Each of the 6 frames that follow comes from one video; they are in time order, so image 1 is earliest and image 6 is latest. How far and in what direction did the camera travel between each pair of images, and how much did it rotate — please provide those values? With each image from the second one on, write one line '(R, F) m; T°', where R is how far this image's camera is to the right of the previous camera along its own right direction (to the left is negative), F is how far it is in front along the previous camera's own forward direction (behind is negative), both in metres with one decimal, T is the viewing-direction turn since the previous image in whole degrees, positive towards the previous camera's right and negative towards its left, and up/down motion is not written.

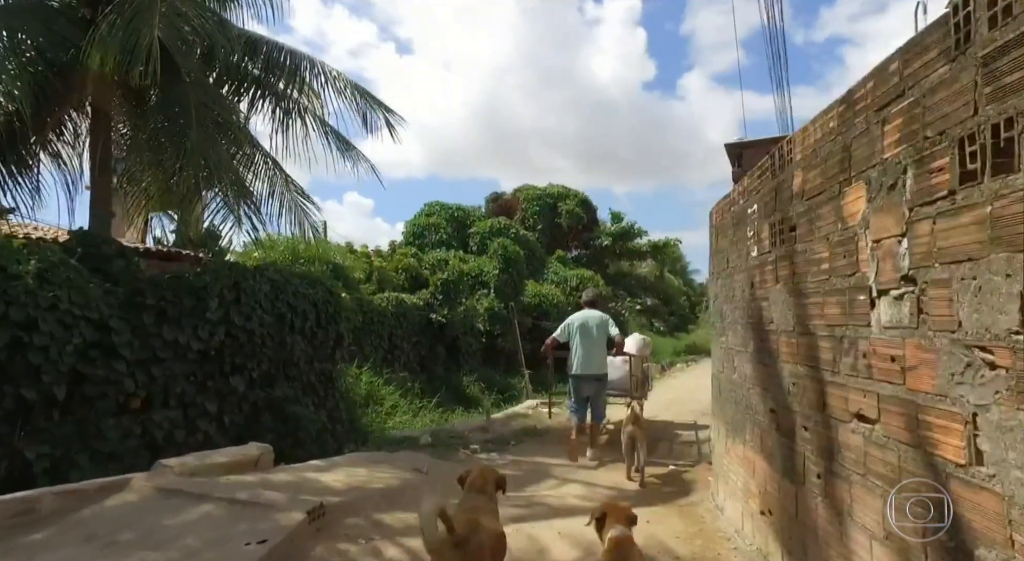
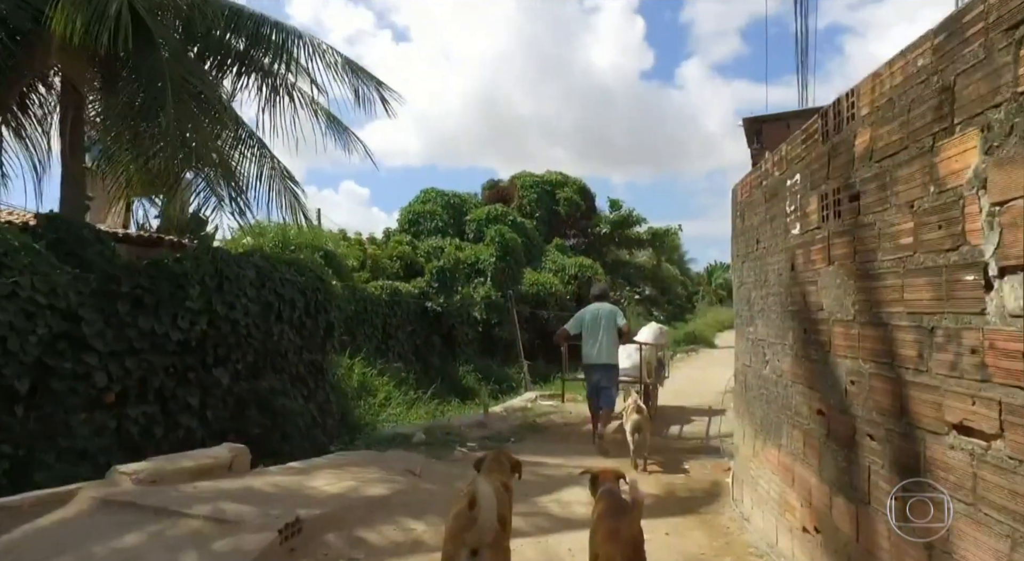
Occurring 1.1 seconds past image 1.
(0.0, +0.5) m; 0°
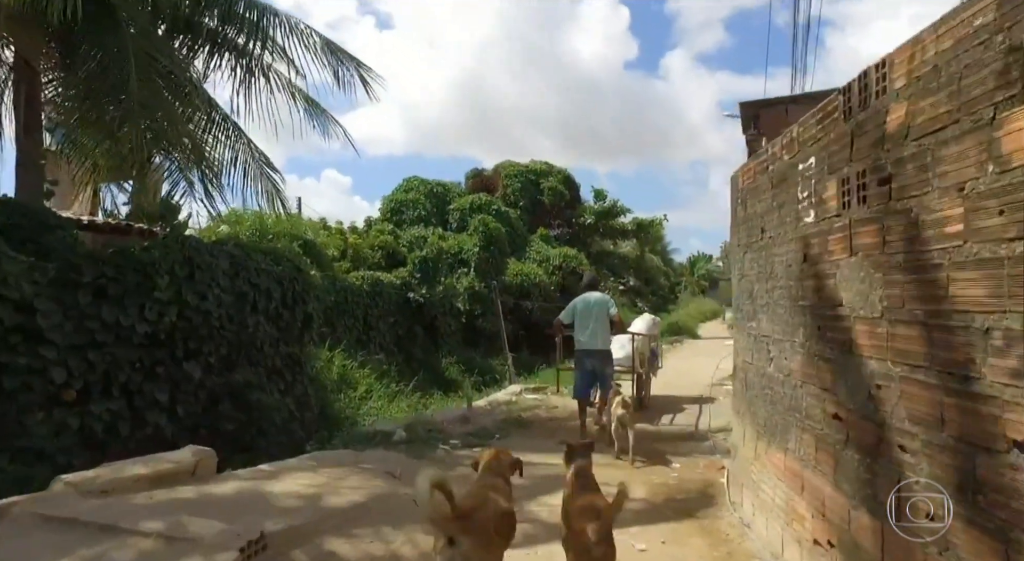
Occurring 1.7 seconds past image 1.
(0.0, +0.3) m; +1°
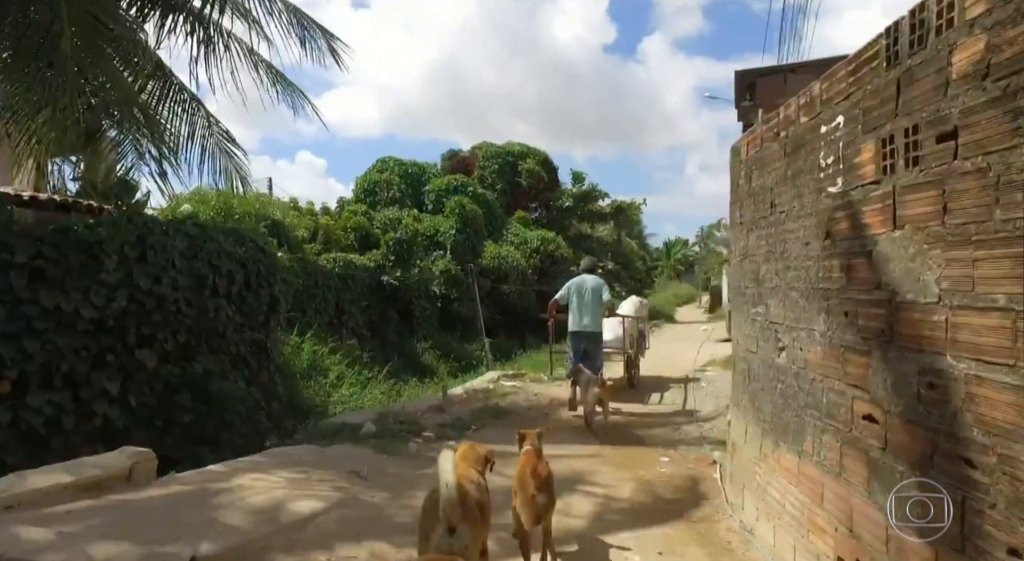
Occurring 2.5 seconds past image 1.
(0.0, +0.5) m; +2°
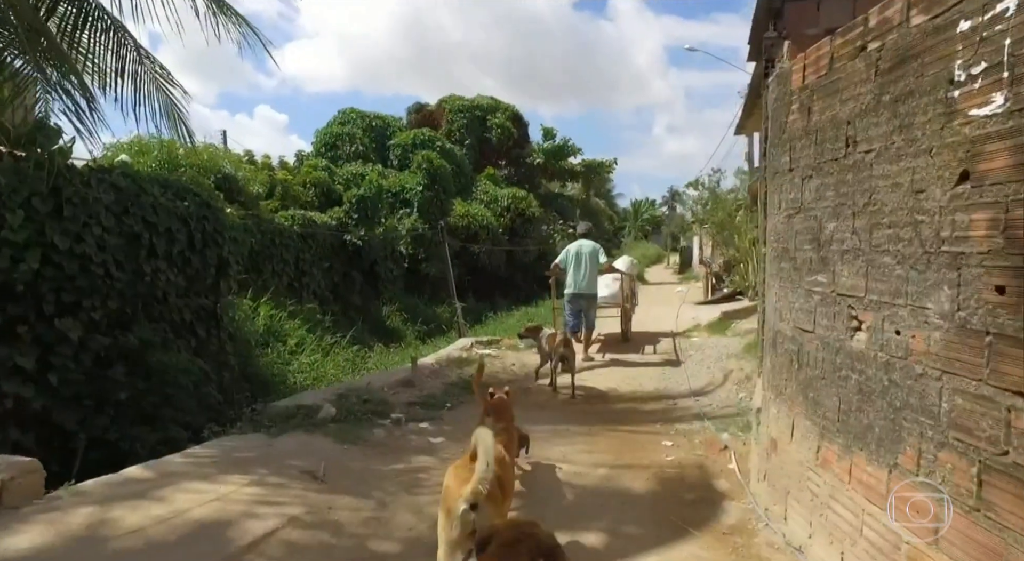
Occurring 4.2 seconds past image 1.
(-0.1, +0.9) m; +3°
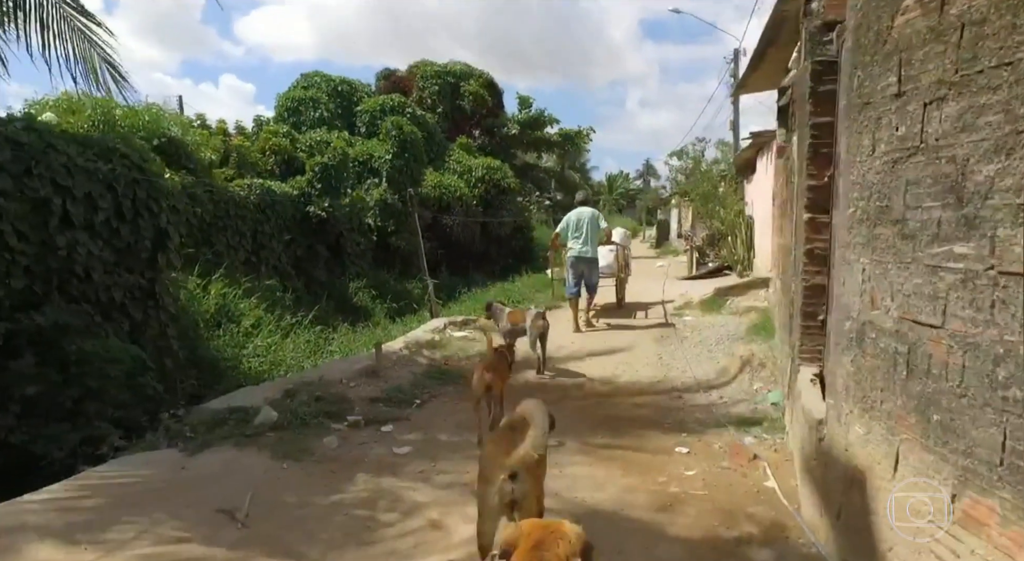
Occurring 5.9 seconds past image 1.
(-0.1, +1.1) m; +2°
